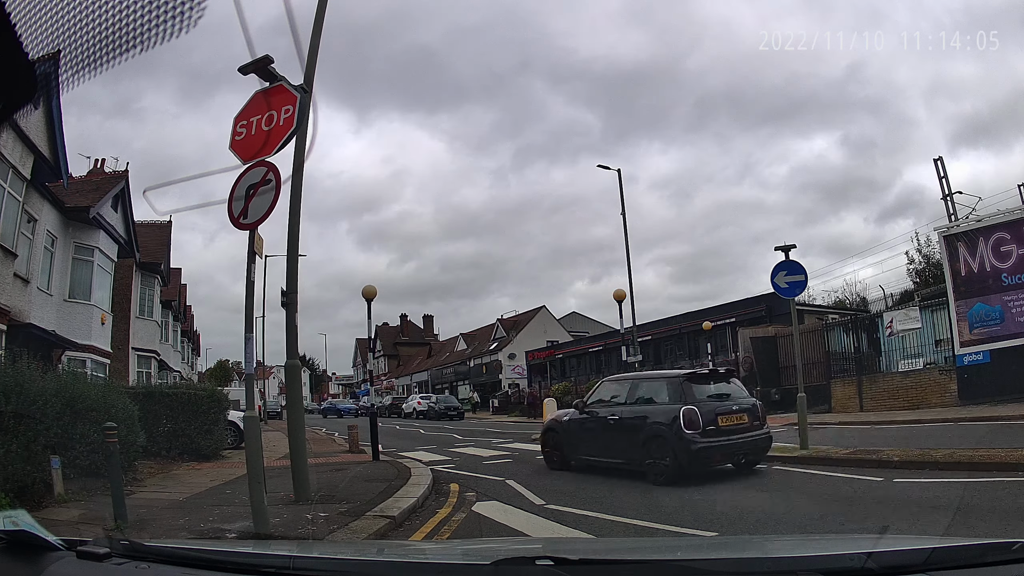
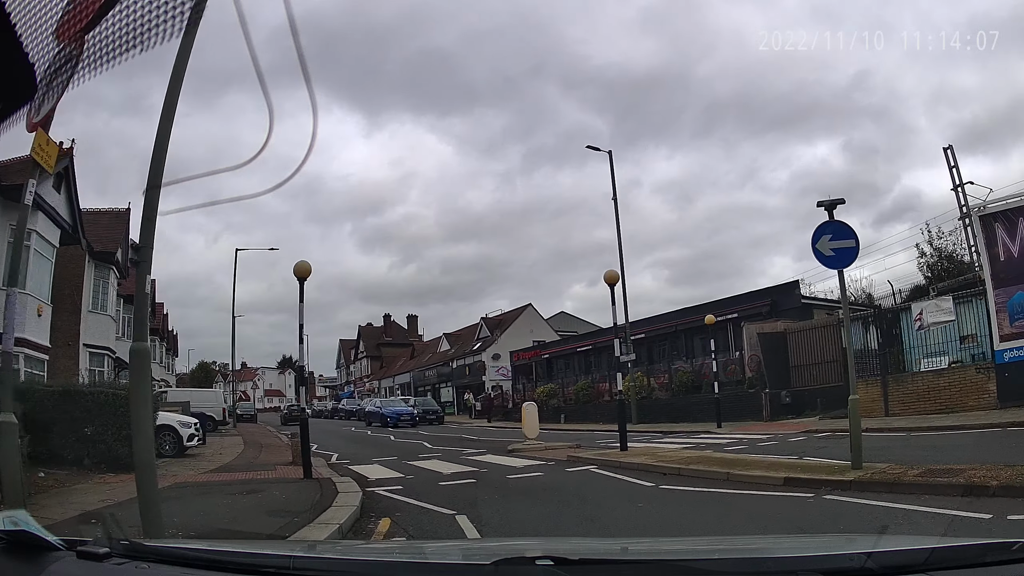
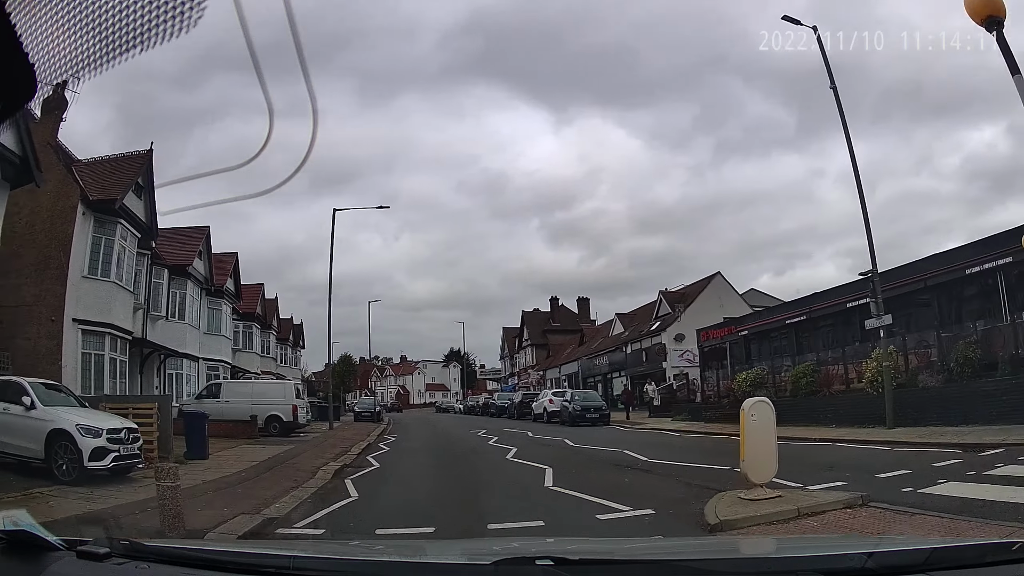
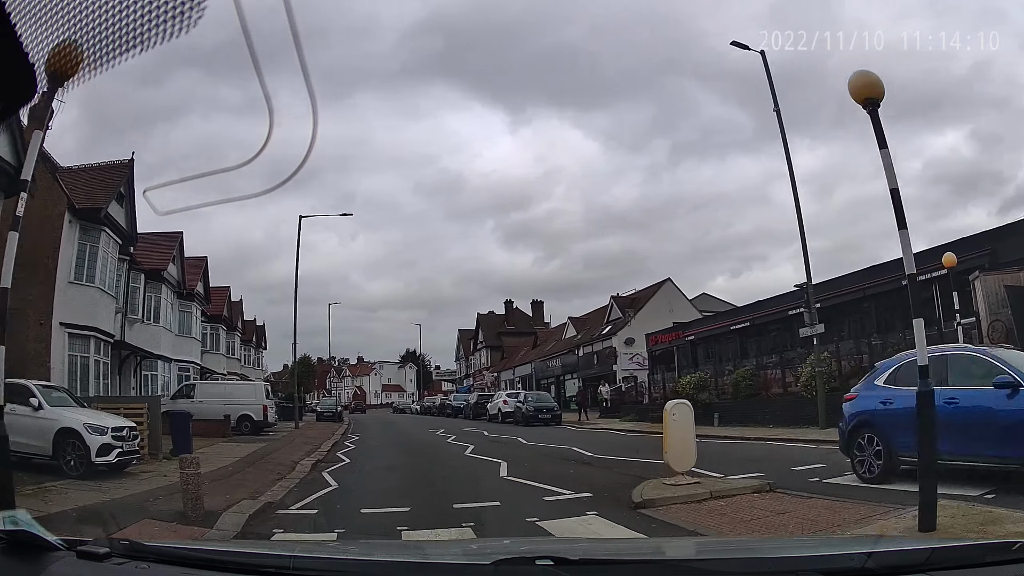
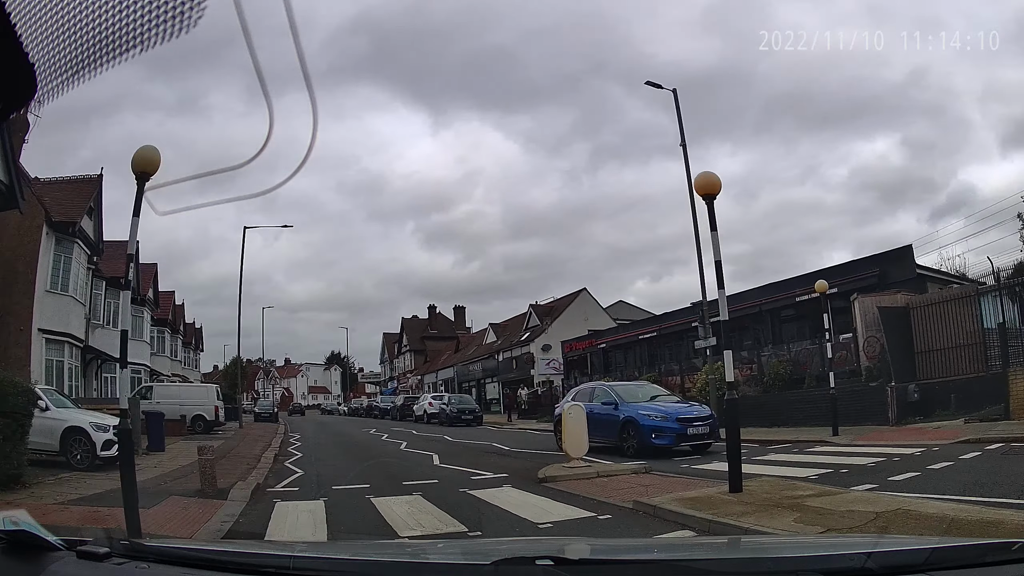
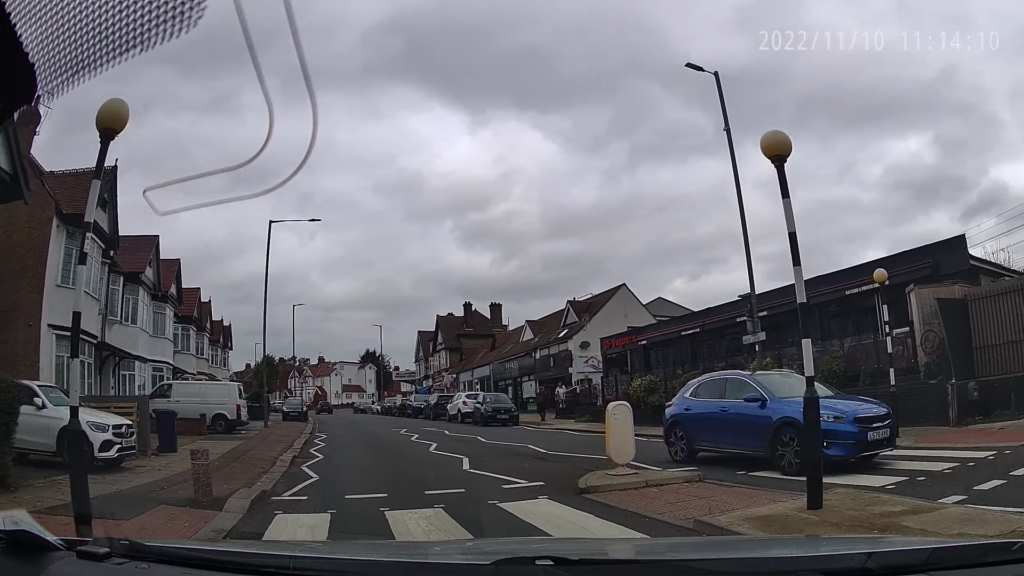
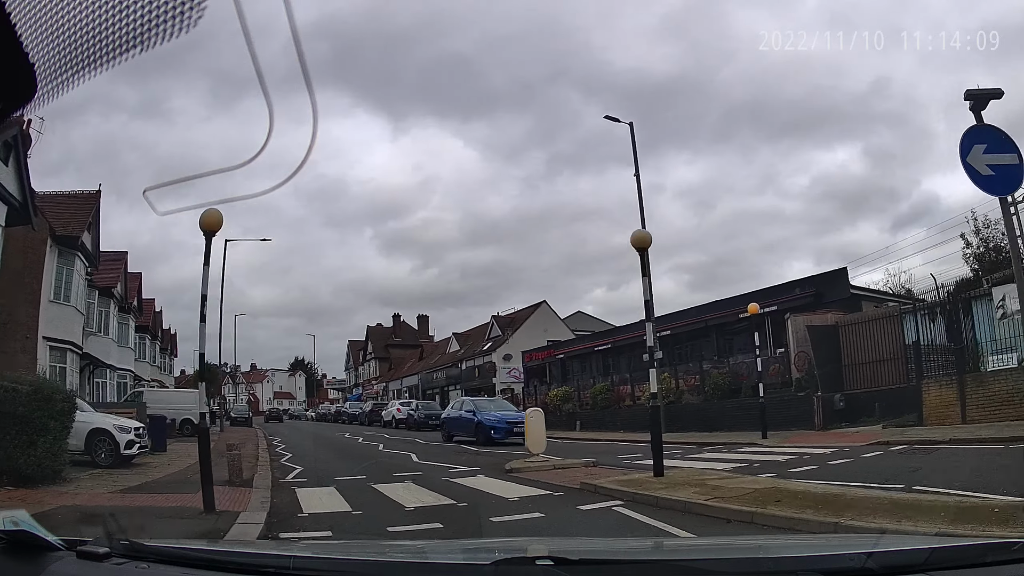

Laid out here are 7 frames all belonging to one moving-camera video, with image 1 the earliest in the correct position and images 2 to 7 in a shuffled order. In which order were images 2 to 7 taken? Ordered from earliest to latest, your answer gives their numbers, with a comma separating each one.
2, 7, 5, 6, 4, 3
